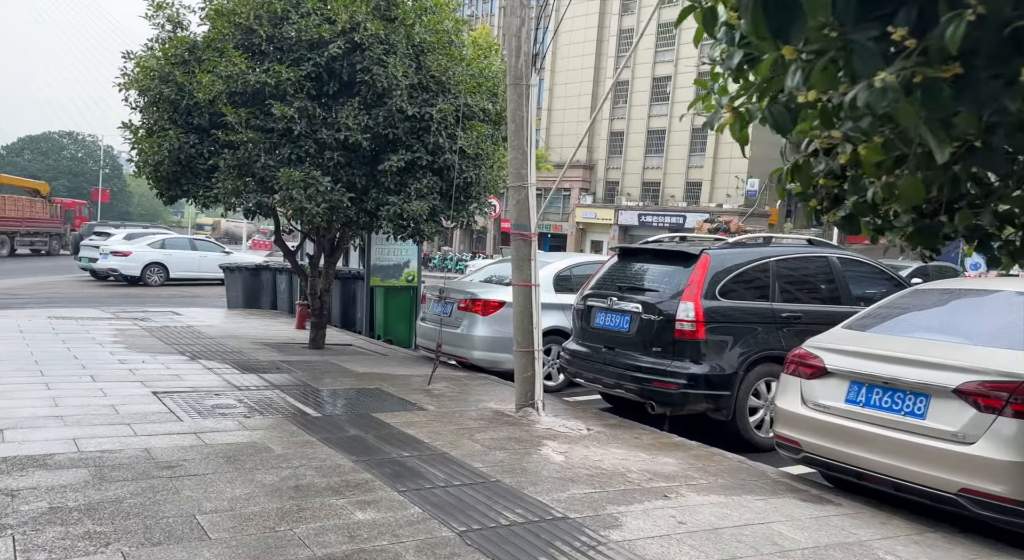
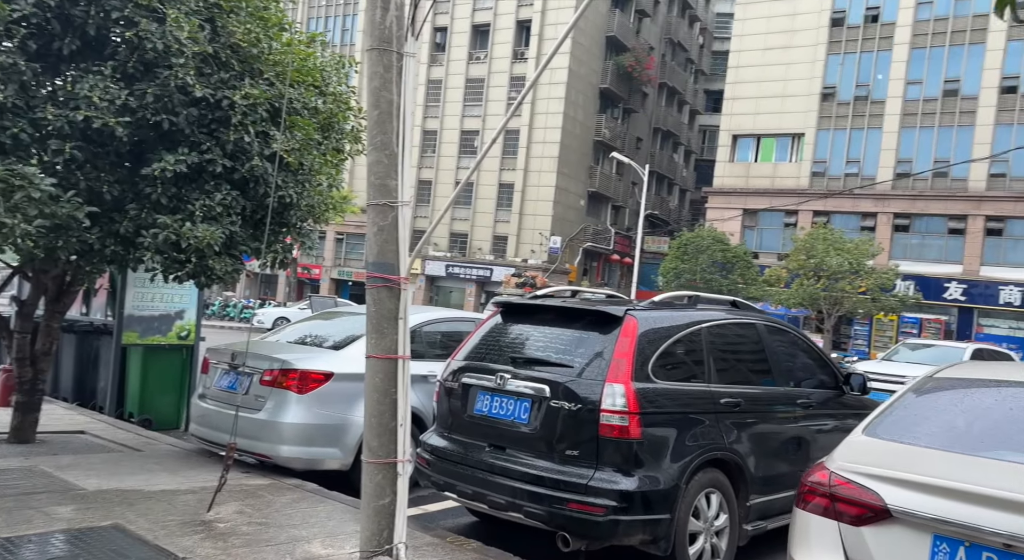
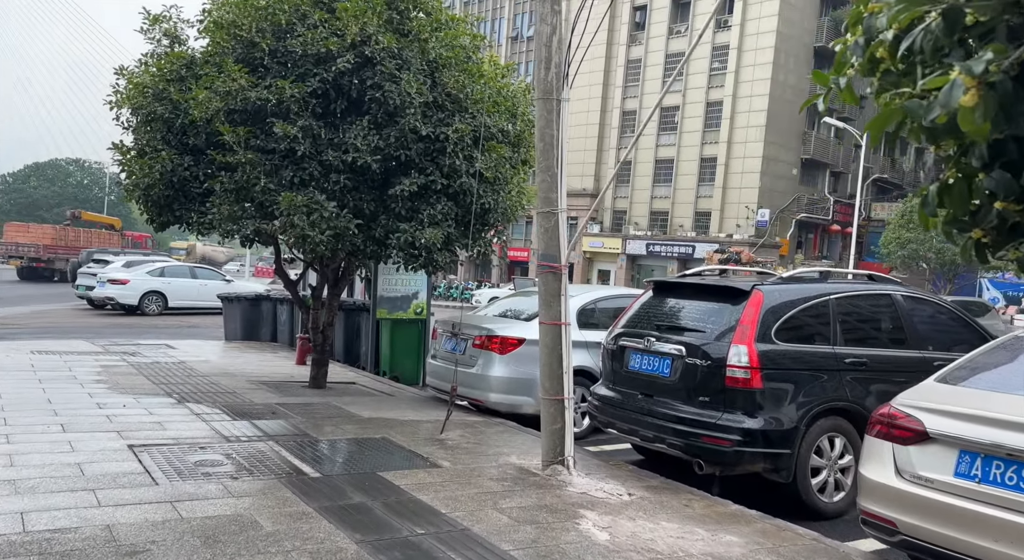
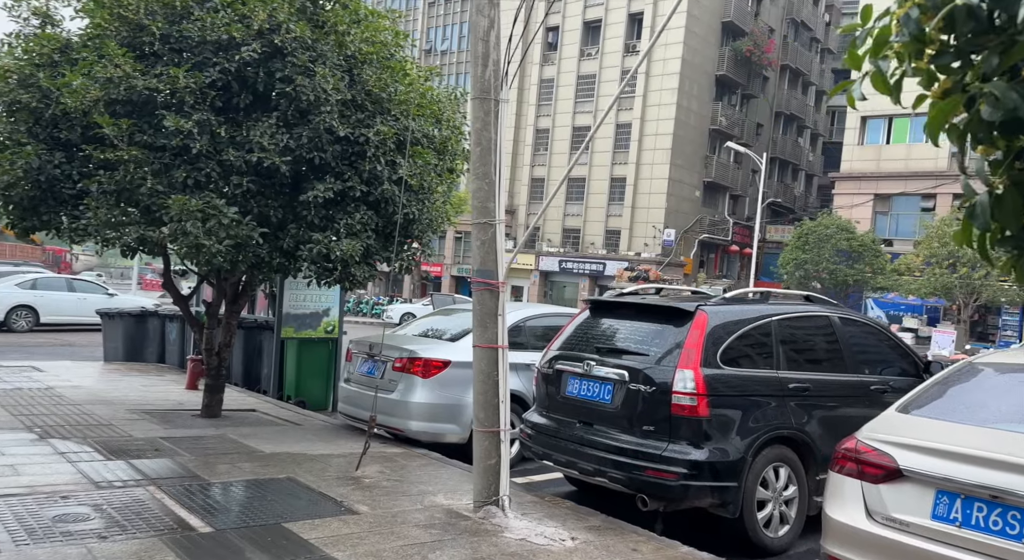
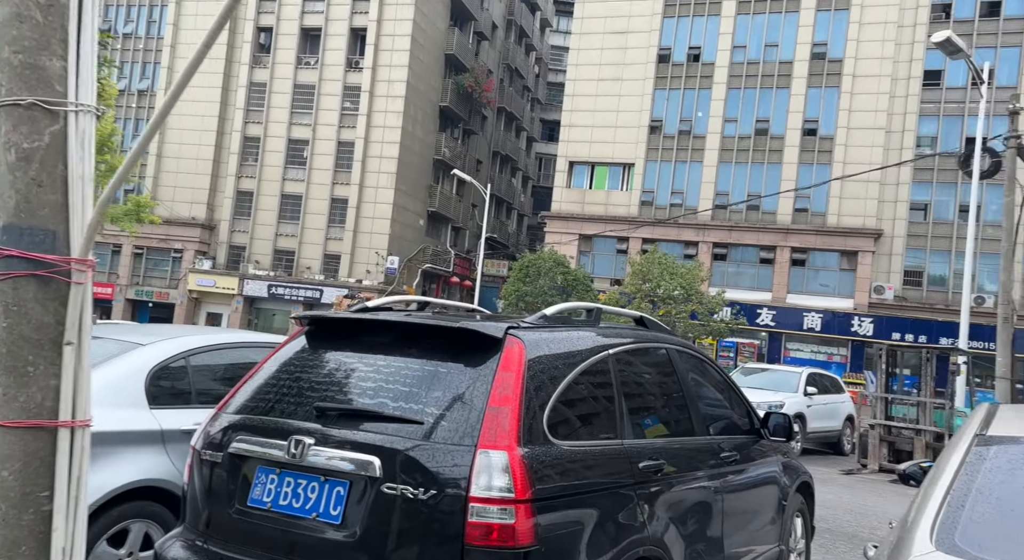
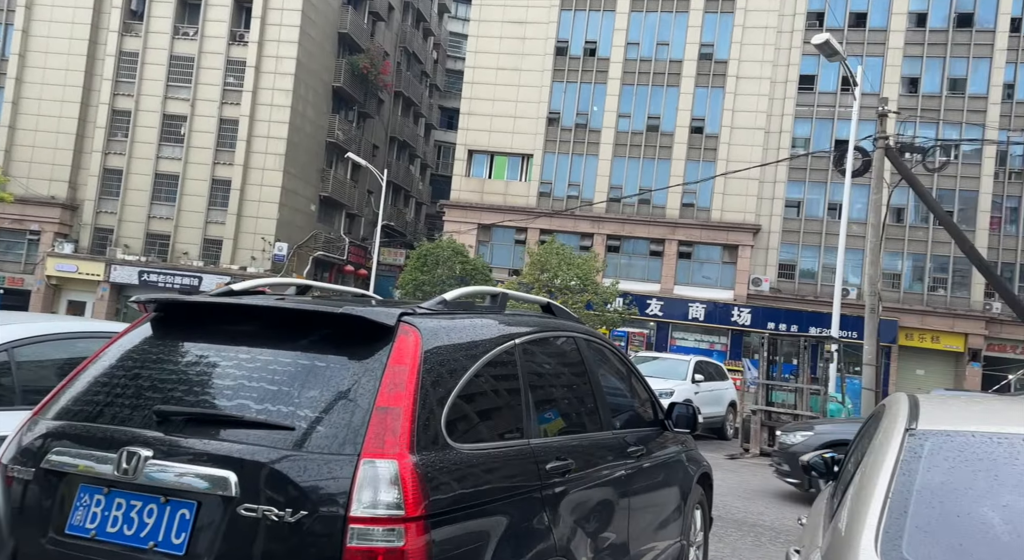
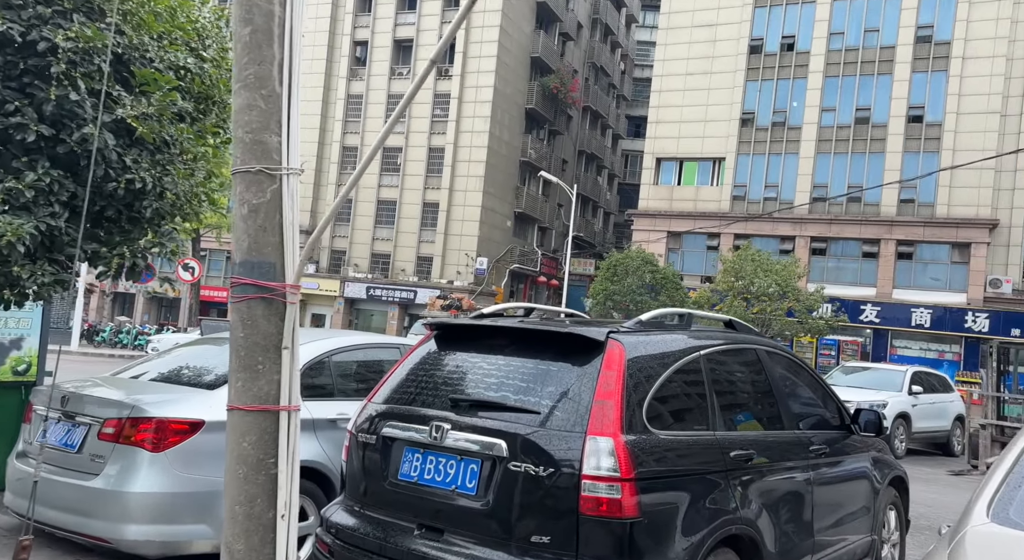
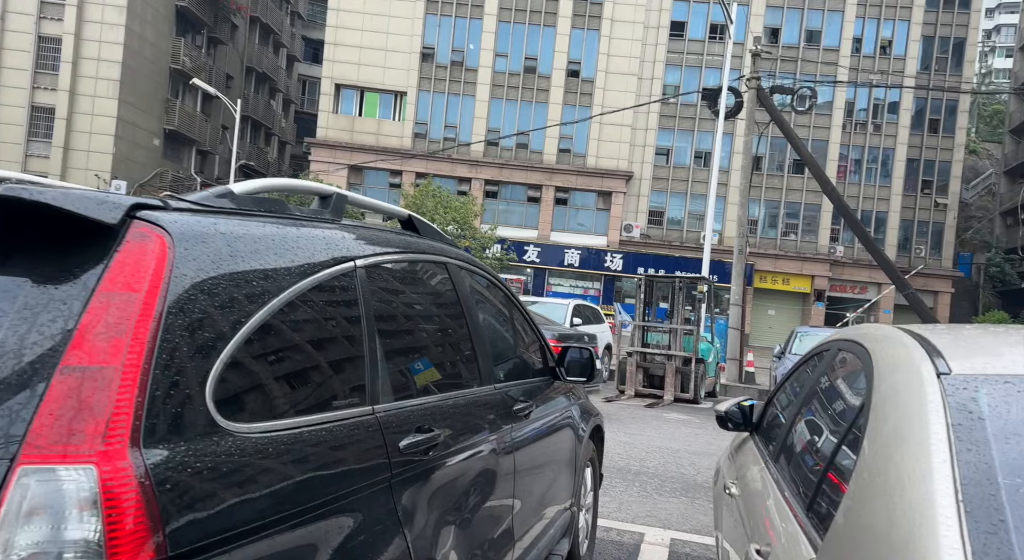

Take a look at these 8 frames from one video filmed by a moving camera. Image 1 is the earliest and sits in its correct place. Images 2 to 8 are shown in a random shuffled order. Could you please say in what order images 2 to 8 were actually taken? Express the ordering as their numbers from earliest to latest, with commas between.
3, 4, 2, 7, 5, 6, 8
